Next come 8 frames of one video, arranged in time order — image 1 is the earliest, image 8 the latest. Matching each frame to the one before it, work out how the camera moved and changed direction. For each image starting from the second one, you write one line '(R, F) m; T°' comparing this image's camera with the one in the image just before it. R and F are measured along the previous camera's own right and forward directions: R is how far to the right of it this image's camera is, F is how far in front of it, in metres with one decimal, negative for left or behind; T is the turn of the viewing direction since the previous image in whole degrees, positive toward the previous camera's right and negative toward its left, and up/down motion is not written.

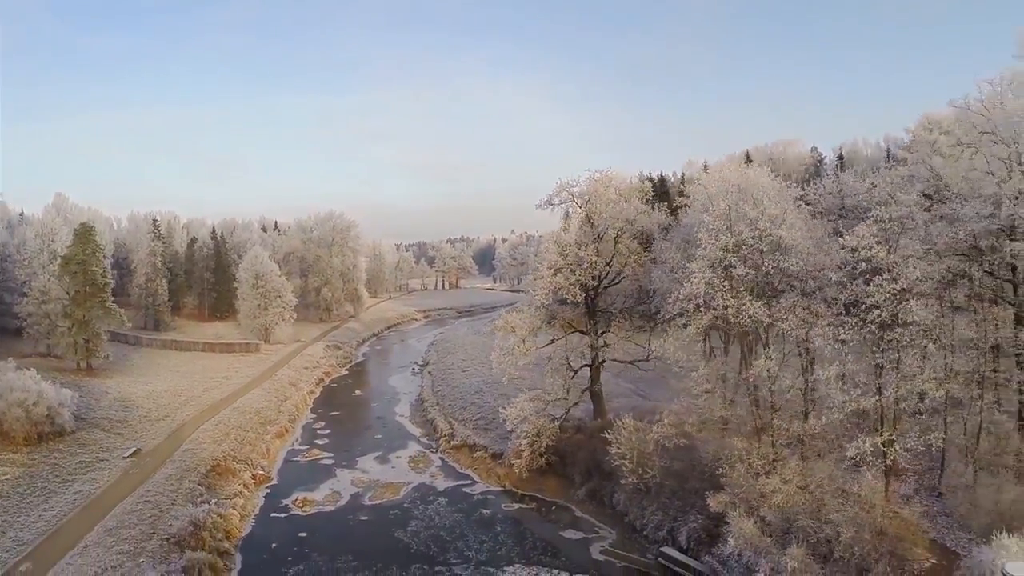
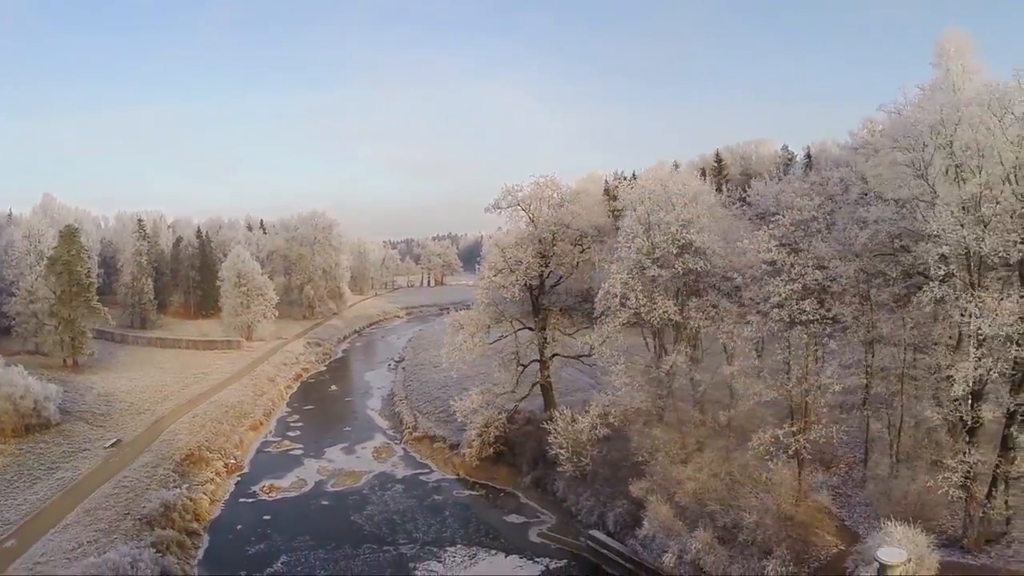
(+0.9, -2.1) m; 0°
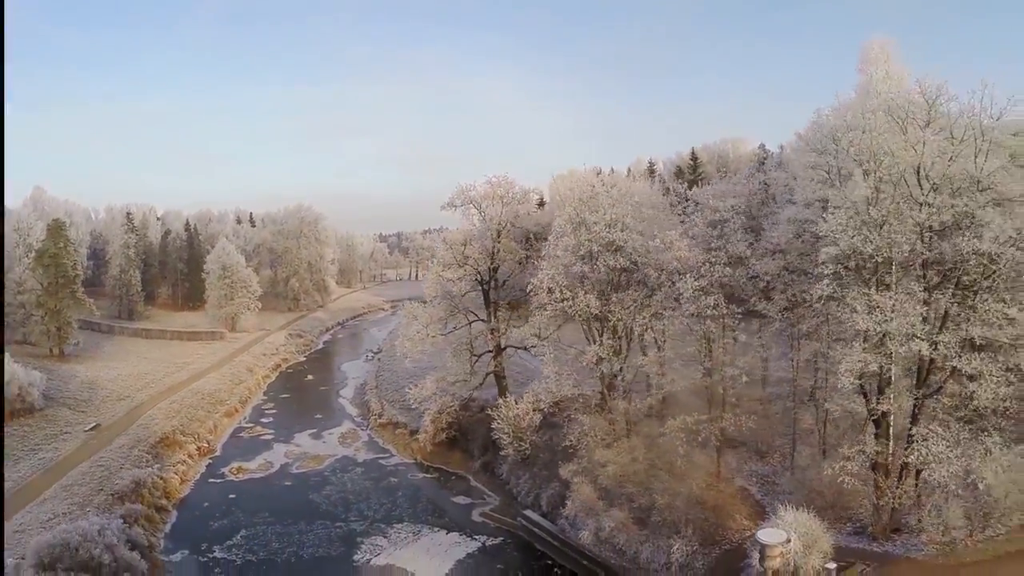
(+1.1, -2.1) m; 0°
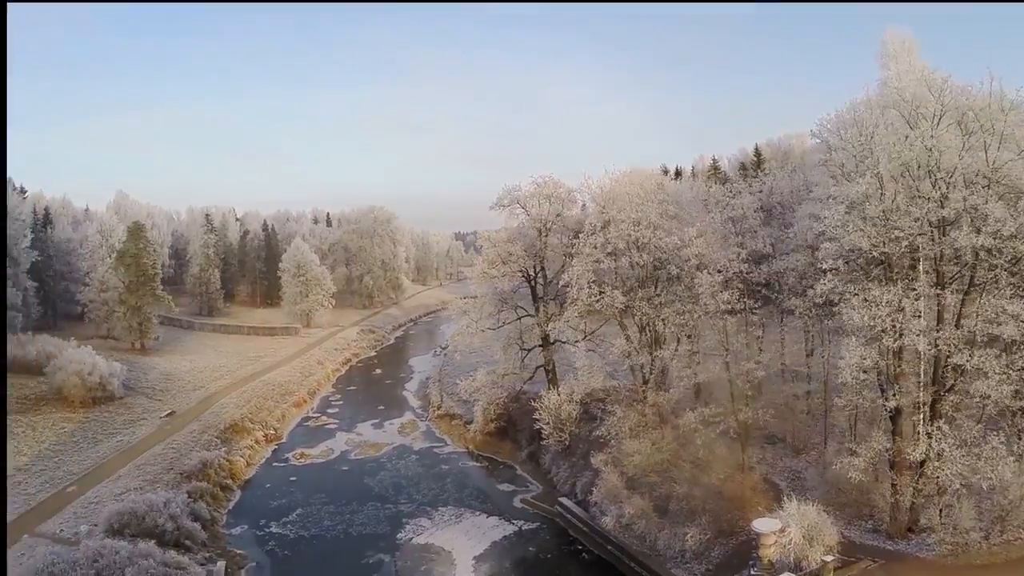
(+0.9, -1.5) m; -4°
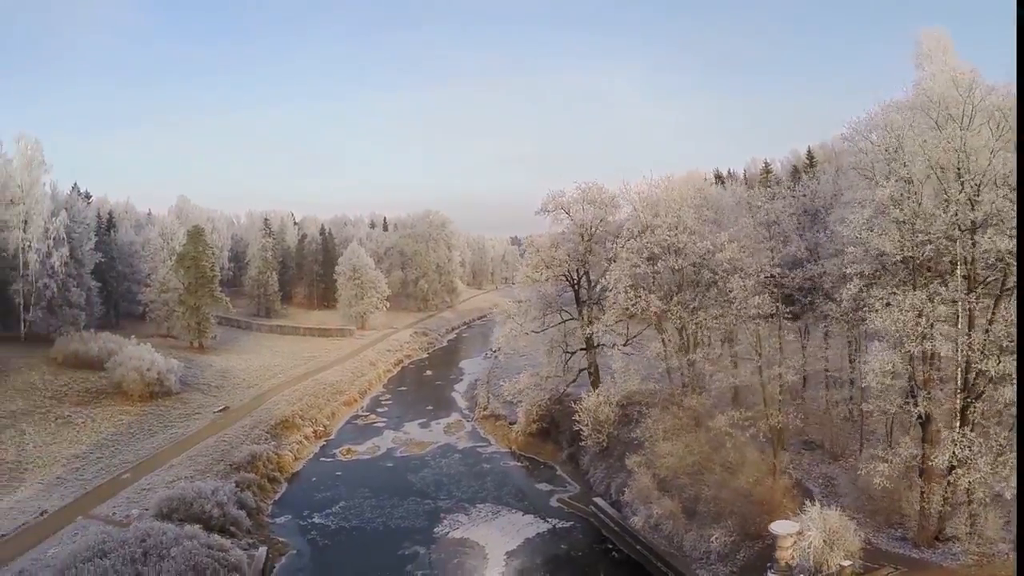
(+0.4, -0.6) m; -3°
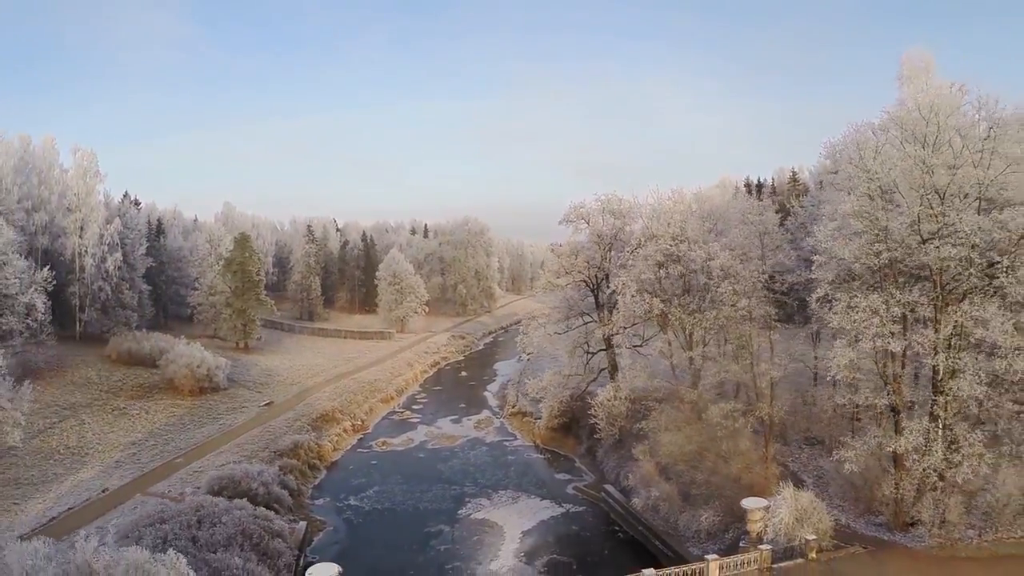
(+0.5, -2.2) m; -2°
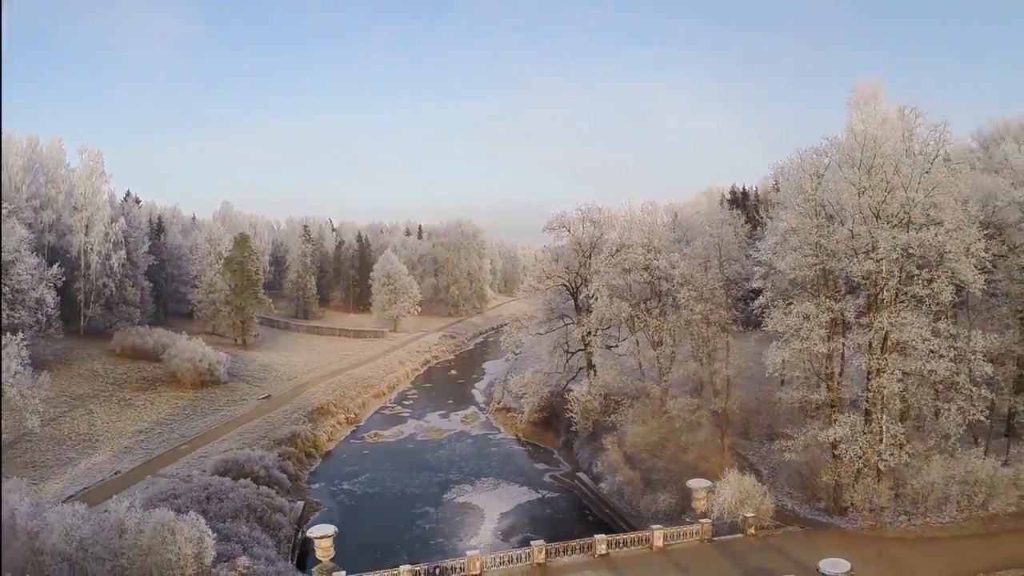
(+0.3, -2.3) m; 0°
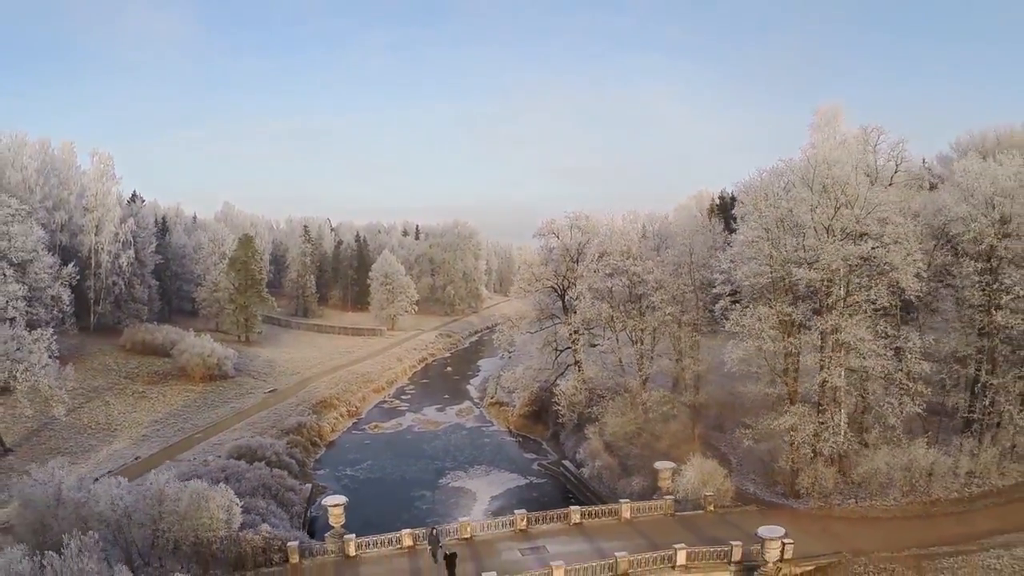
(+0.1, -2.5) m; 0°
